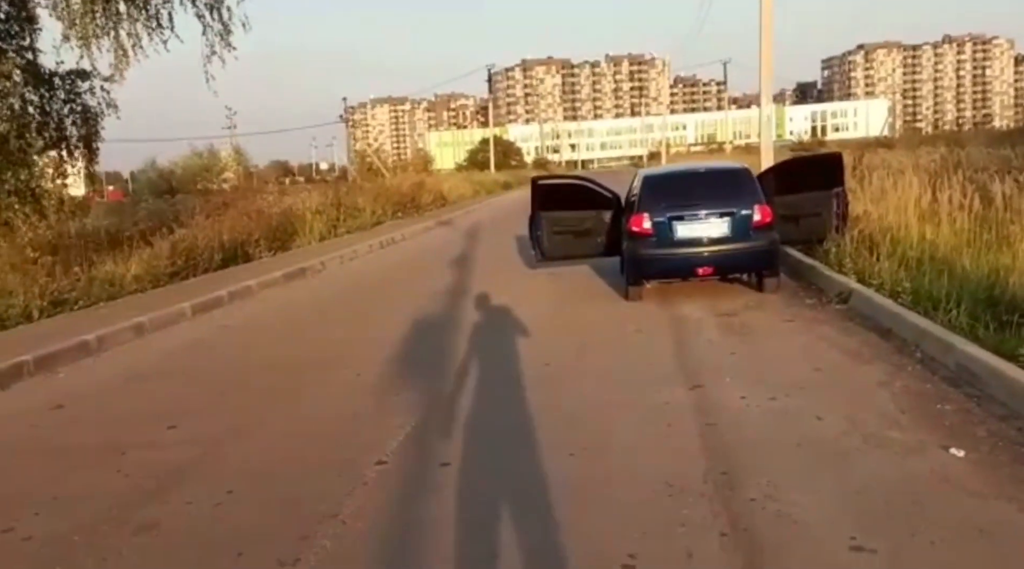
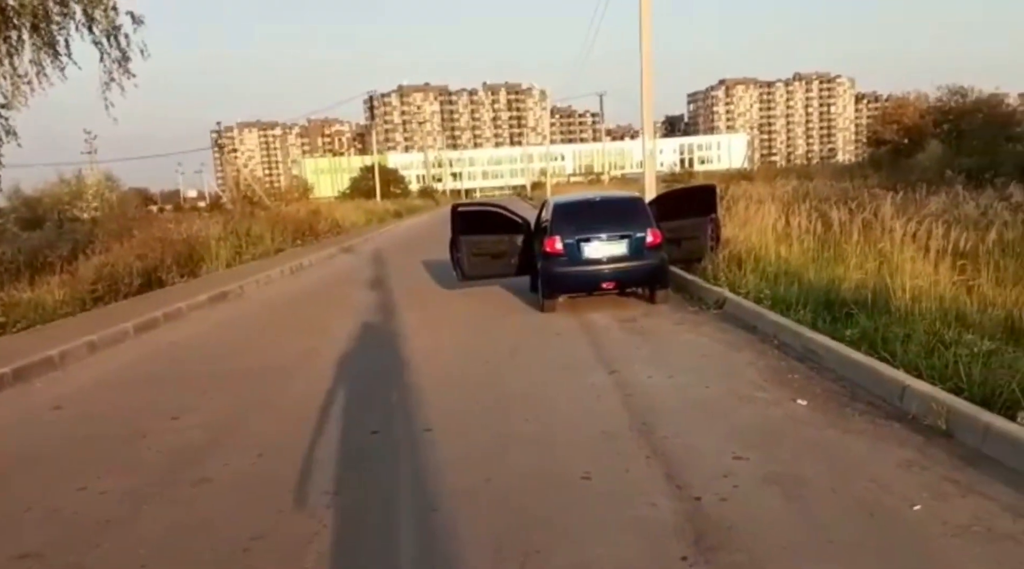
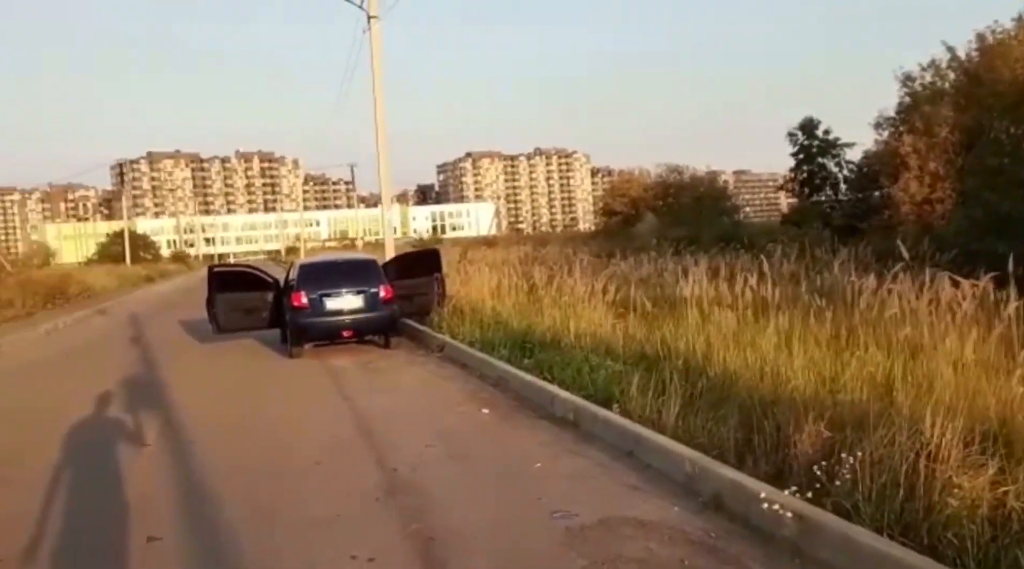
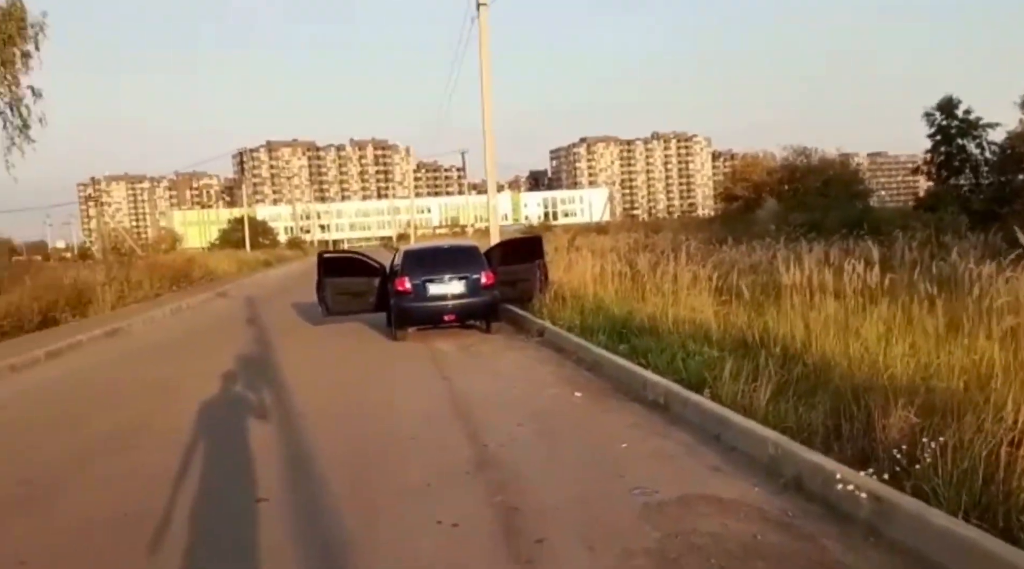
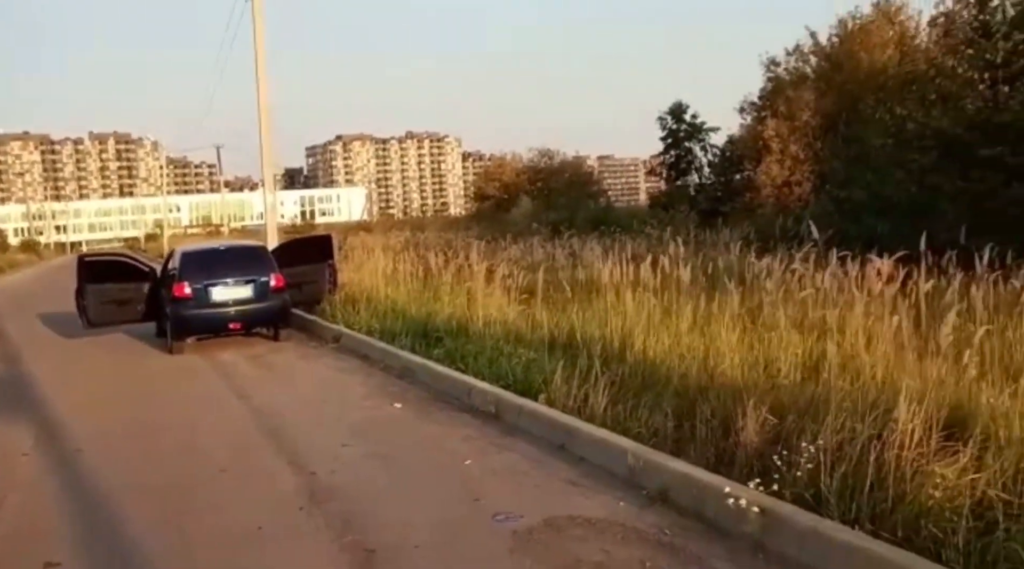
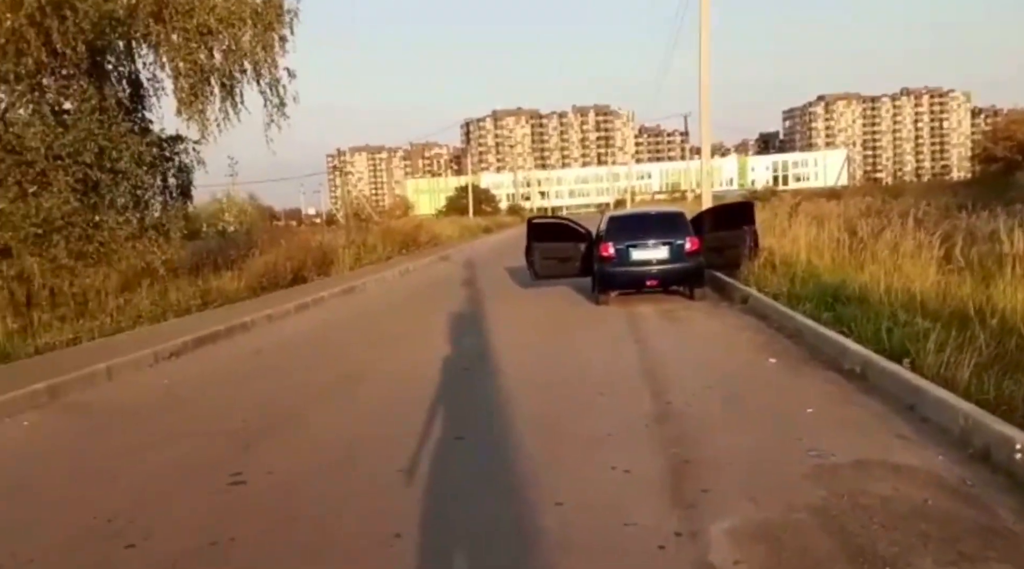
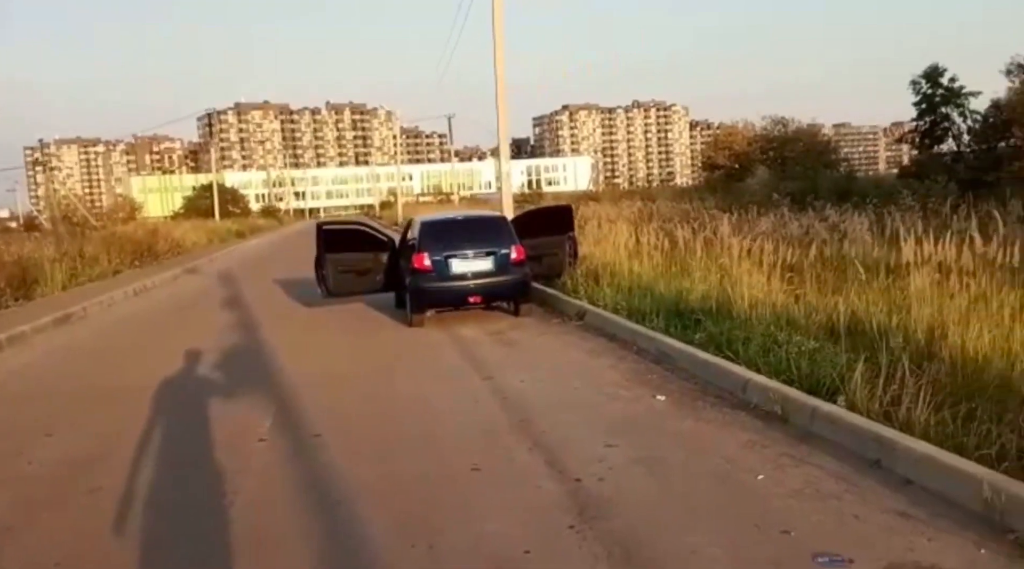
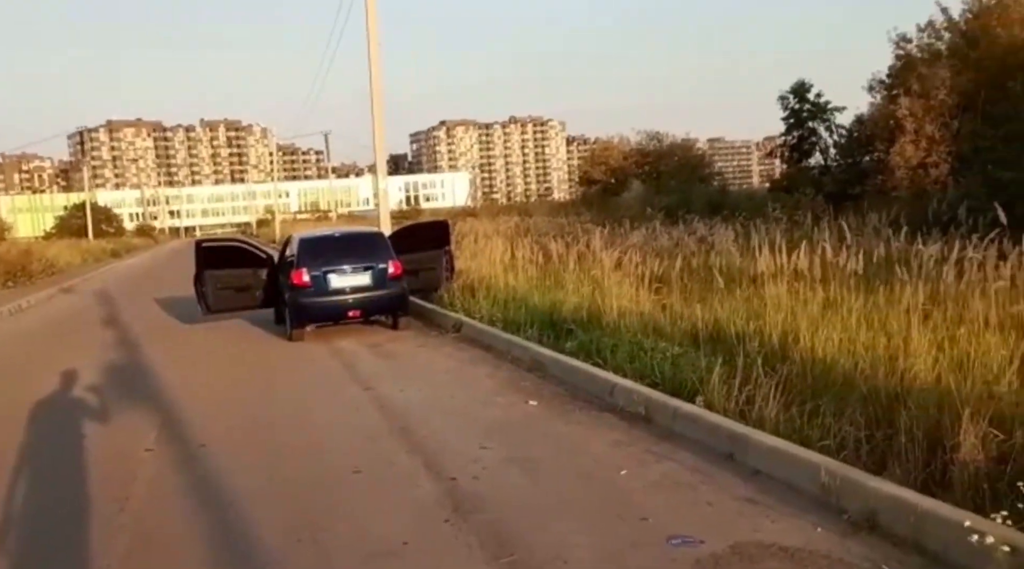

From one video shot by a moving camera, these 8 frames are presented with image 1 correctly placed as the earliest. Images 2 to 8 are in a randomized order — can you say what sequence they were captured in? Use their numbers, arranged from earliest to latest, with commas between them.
2, 7, 8, 5, 3, 4, 6
